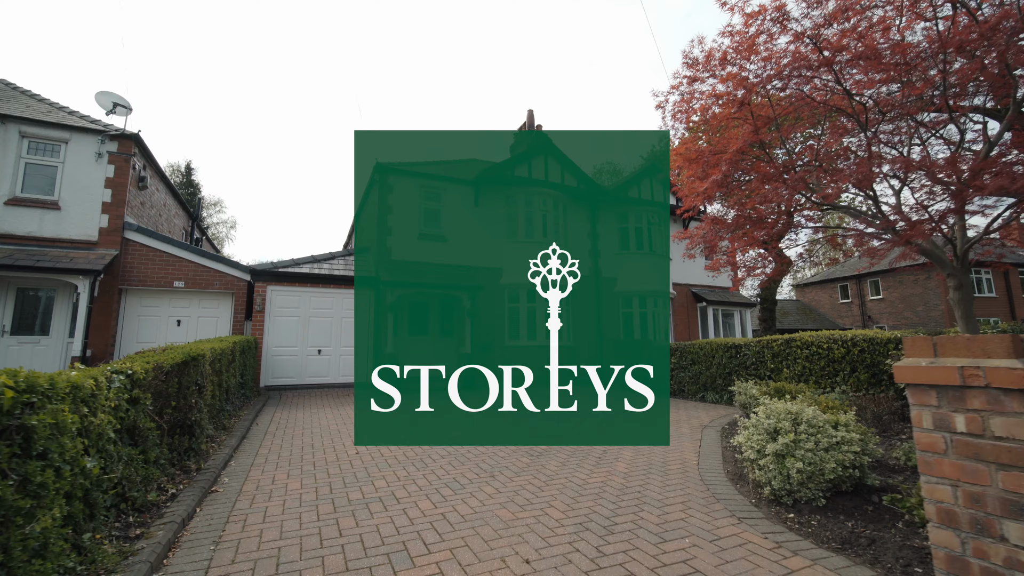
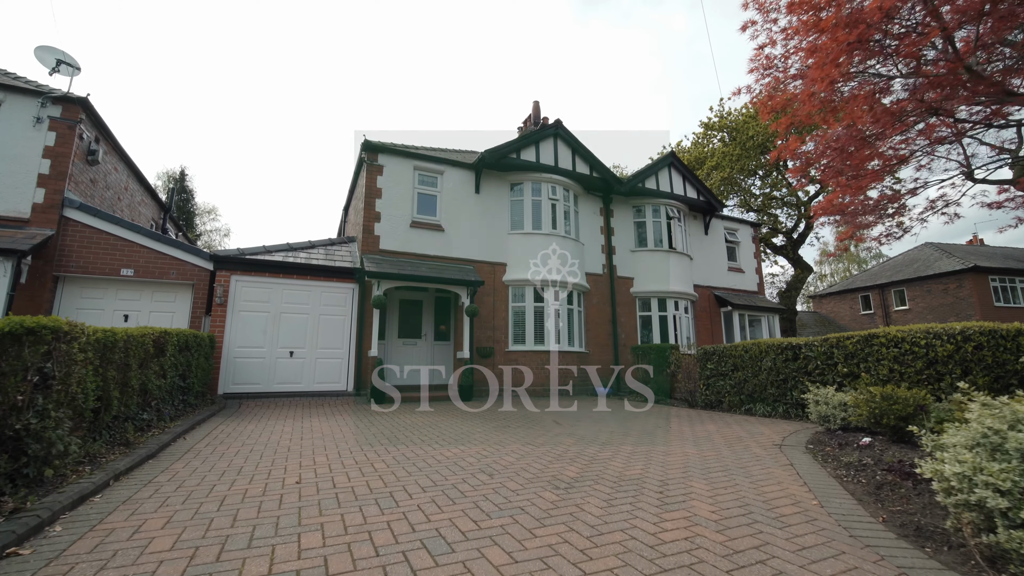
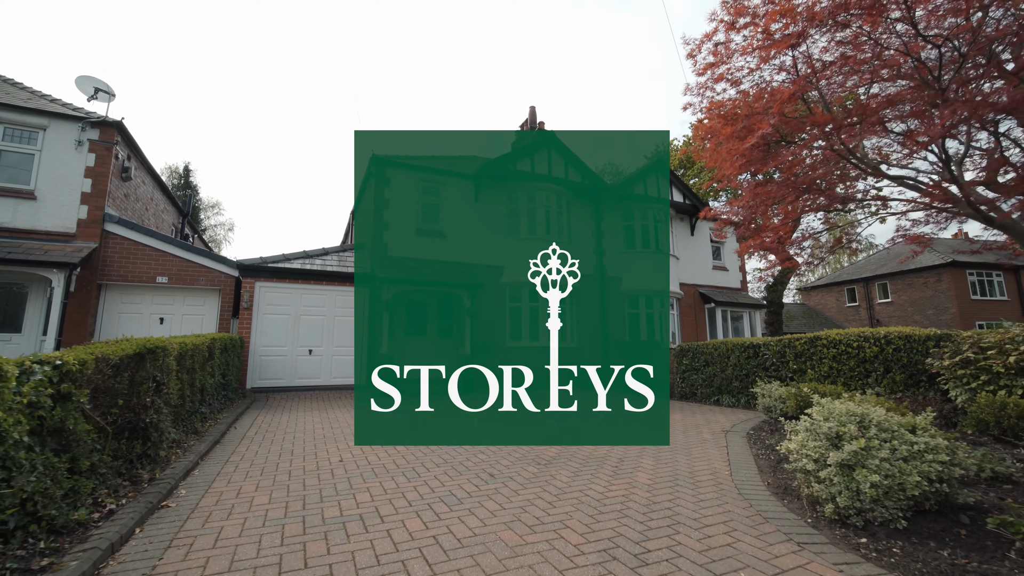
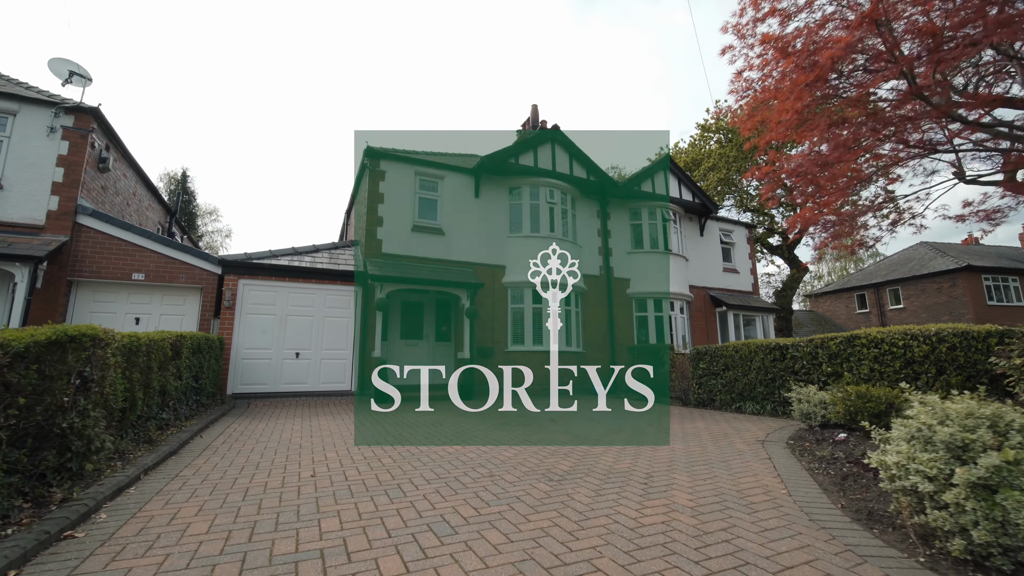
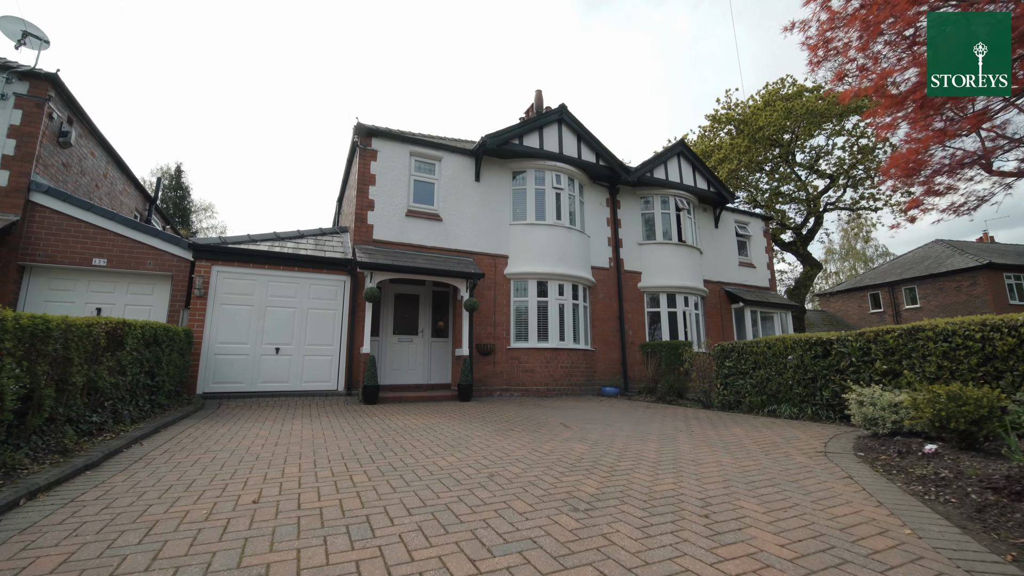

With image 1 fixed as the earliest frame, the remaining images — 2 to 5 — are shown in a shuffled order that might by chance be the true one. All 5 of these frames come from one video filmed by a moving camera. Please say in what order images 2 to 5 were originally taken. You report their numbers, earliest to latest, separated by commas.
3, 4, 2, 5
